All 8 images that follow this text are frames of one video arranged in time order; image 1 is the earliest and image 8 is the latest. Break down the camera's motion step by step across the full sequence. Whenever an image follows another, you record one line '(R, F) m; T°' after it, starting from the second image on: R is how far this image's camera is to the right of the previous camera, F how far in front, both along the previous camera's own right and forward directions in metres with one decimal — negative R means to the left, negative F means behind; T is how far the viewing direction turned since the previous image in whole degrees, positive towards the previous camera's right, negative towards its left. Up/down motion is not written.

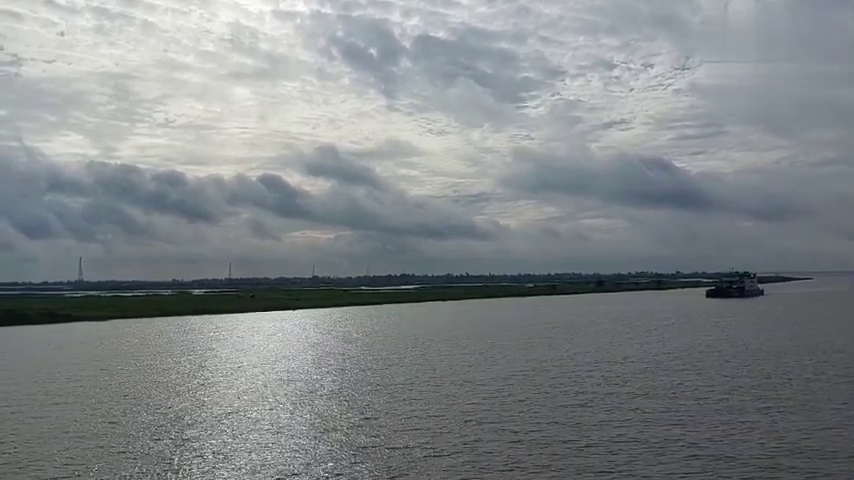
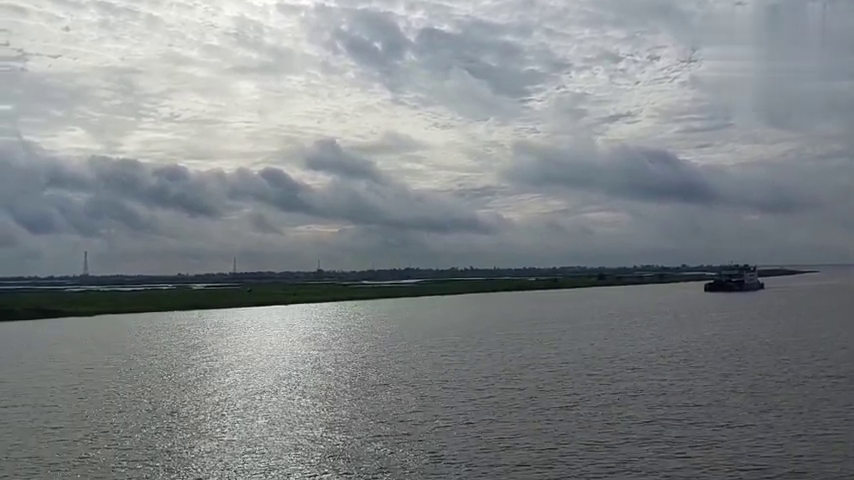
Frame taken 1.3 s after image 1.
(+1.2, +1.8) m; 0°
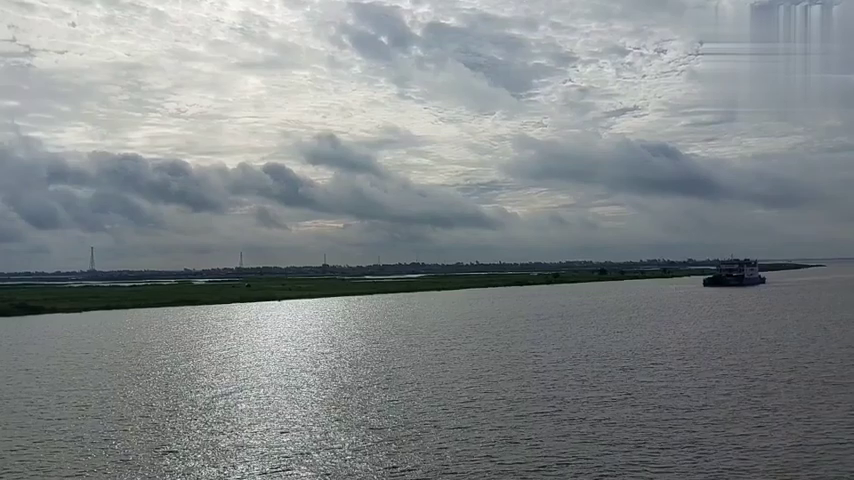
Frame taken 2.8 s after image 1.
(+1.2, +1.8) m; -1°
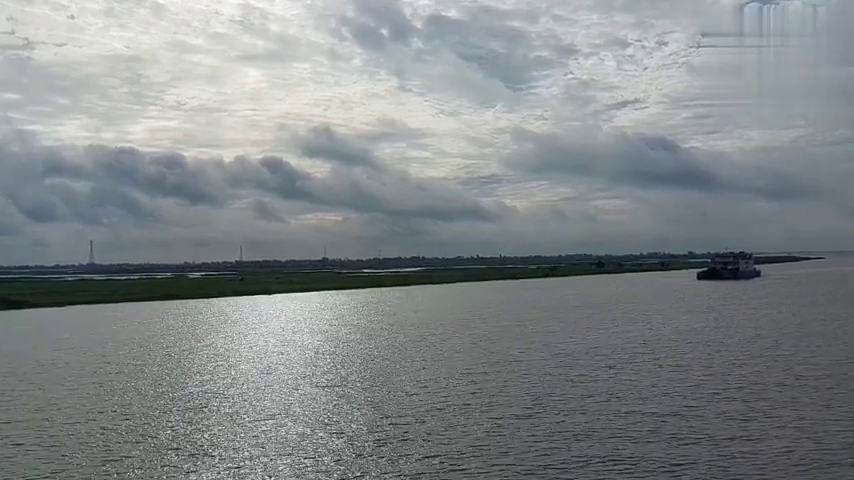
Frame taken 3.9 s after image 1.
(+1.0, +1.6) m; 0°
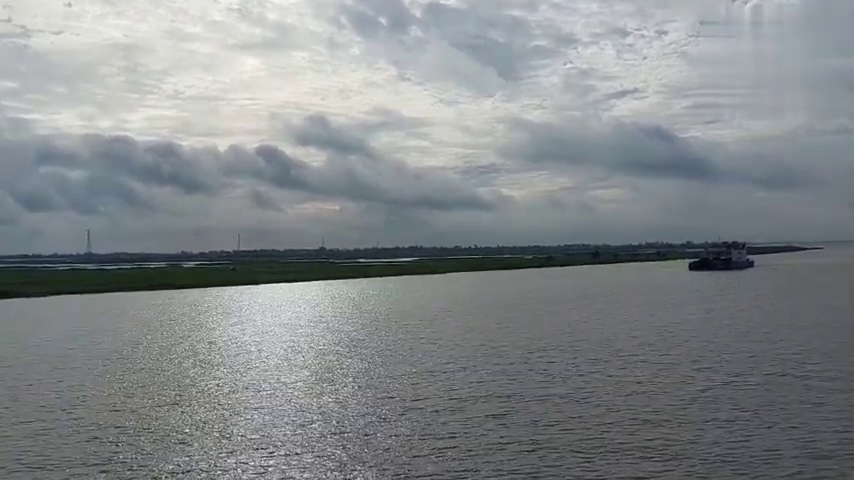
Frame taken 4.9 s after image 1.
(+0.9, +1.4) m; 0°
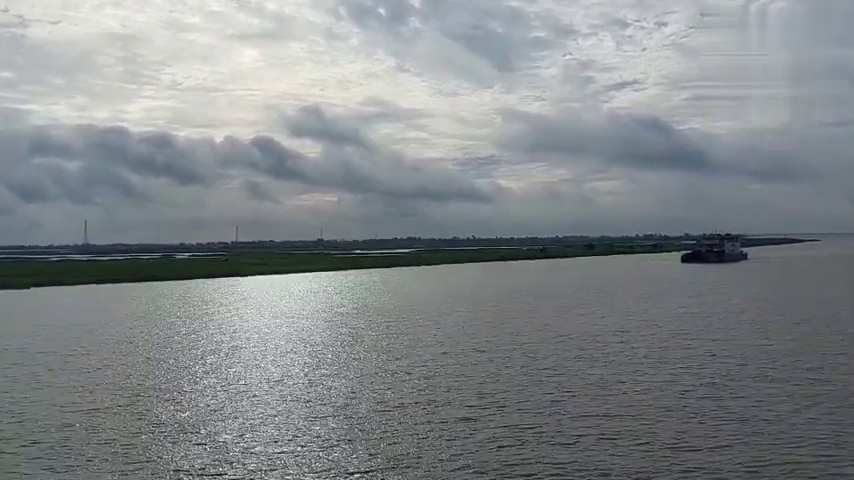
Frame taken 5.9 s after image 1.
(+0.8, +1.4) m; 0°
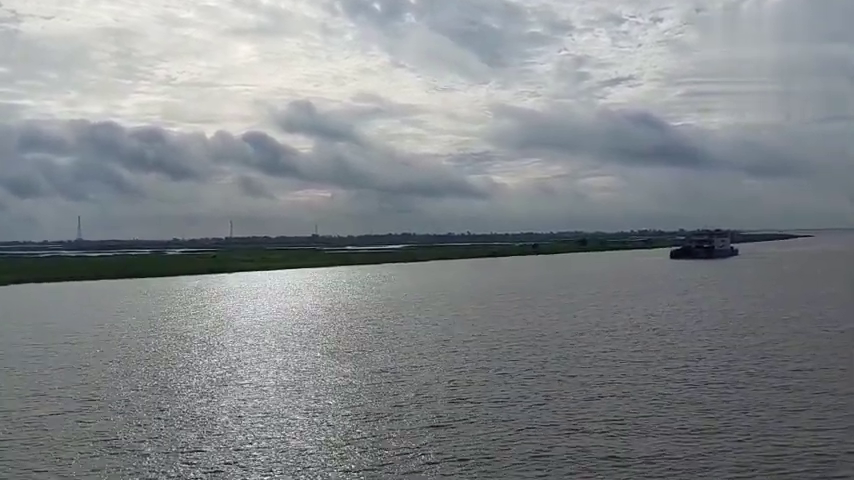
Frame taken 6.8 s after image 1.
(+0.7, +1.2) m; 0°
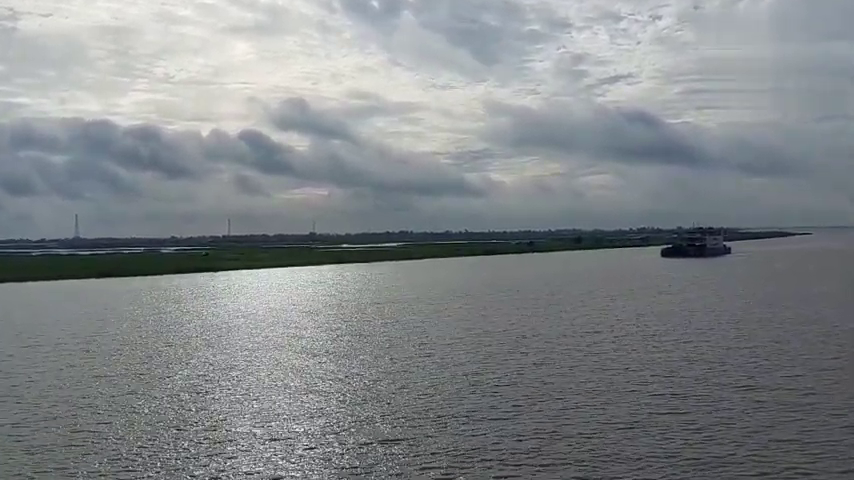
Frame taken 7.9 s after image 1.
(+0.8, +1.2) m; 0°
